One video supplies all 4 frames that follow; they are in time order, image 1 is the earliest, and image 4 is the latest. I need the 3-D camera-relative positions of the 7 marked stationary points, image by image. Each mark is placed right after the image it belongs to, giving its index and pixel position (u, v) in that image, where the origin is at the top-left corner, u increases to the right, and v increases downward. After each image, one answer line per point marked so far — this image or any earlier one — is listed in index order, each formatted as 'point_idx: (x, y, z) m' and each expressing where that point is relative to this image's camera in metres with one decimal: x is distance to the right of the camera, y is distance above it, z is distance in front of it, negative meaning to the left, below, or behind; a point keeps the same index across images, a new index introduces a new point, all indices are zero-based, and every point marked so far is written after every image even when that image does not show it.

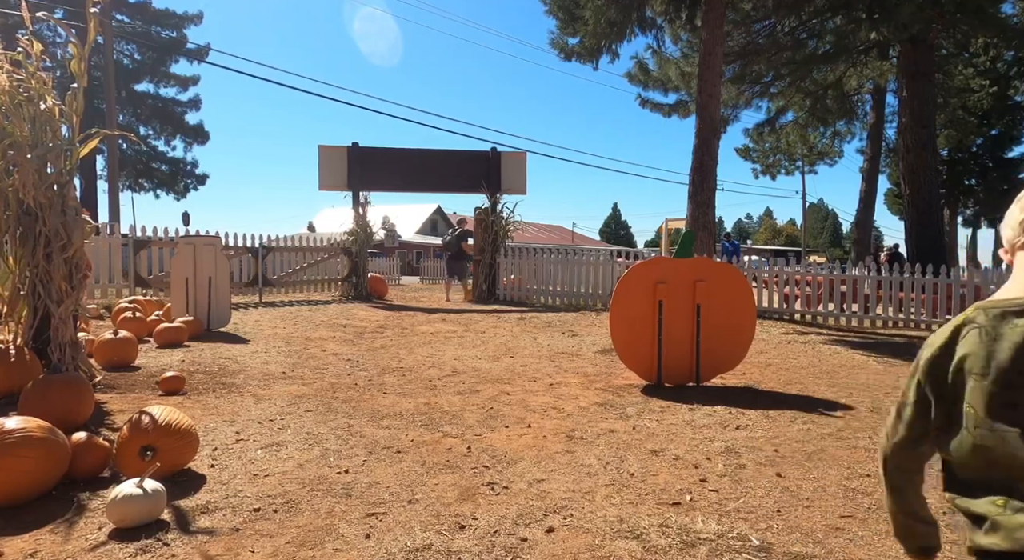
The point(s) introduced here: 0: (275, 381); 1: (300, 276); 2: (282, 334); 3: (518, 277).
0: (-2.3, -1.0, +6.3) m
1: (-5.3, +0.1, +15.9) m
2: (-3.5, -0.8, +9.7) m
3: (+0.1, +0.1, +17.2) m
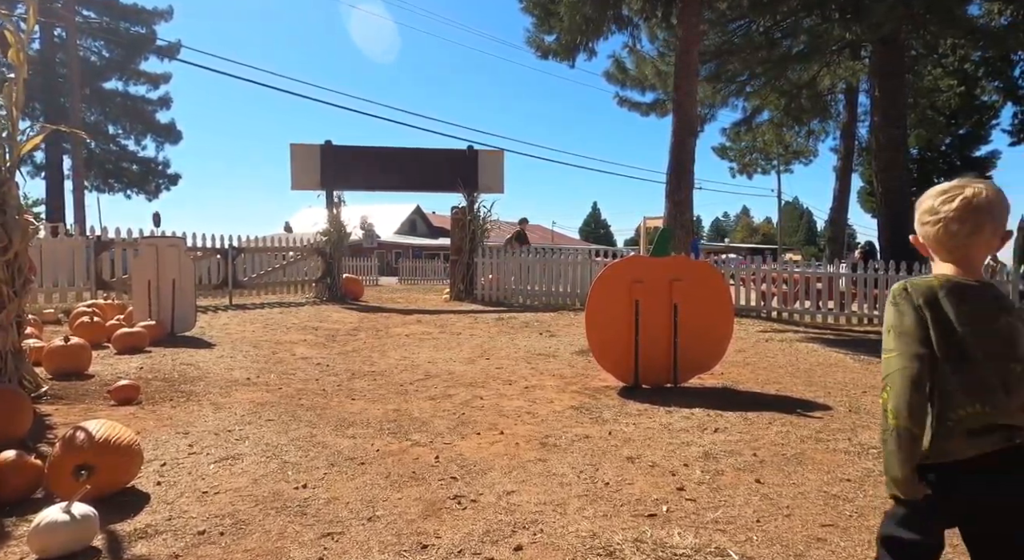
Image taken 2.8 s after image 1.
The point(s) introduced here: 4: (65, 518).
0: (-2.6, -1.0, +6.0) m
1: (-5.8, 0.0, +15.6) m
2: (-3.8, -0.9, +9.4) m
3: (-0.5, +0.1, +17.0) m
4: (-1.7, -0.9, +2.5) m
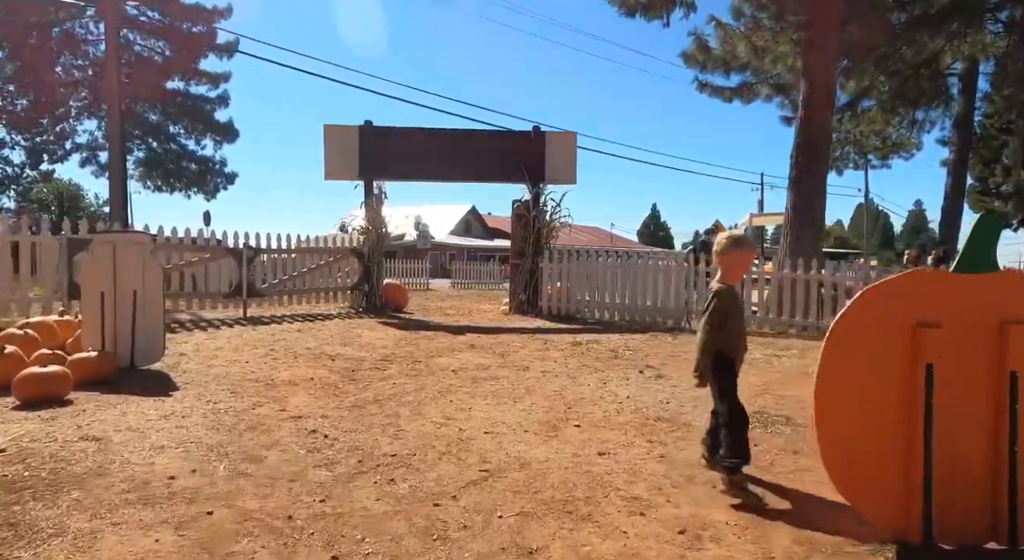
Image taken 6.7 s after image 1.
0: (-1.9, -1.2, +3.2) m
1: (-4.3, -0.1, +13.0) m
2: (-2.9, -1.0, +6.6) m
3: (+1.2, -0.1, +14.0) m
4: (-1.4, -1.1, -0.4) m
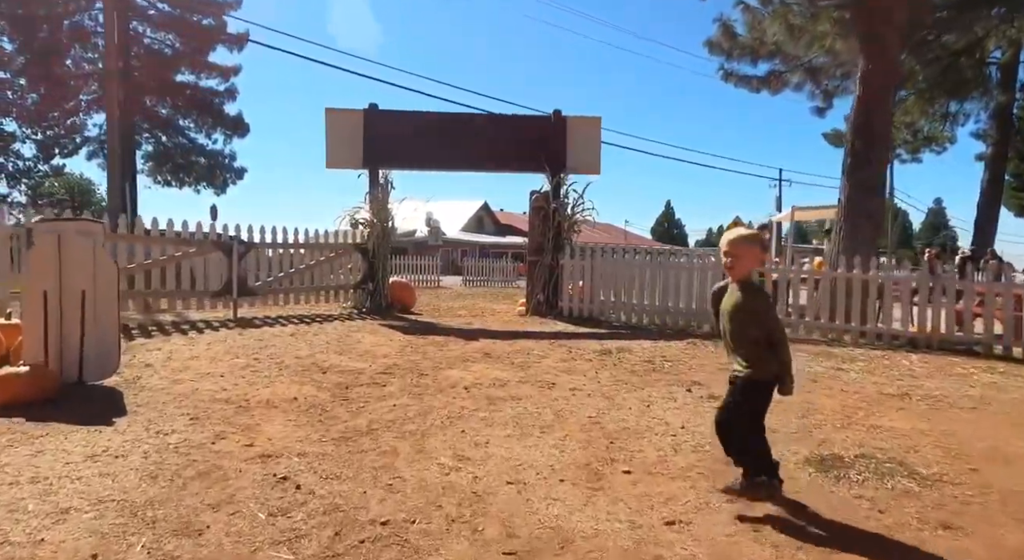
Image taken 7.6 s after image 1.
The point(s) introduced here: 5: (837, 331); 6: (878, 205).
0: (-1.7, -1.2, +2.0) m
1: (-4.0, 0.0, +11.8) m
2: (-2.6, -1.0, +5.5) m
3: (+1.5, -0.1, +12.7) m
4: (-1.3, -1.1, -1.6) m
5: (+5.2, -0.8, +10.3) m
6: (+5.8, +1.2, +10.0) m
